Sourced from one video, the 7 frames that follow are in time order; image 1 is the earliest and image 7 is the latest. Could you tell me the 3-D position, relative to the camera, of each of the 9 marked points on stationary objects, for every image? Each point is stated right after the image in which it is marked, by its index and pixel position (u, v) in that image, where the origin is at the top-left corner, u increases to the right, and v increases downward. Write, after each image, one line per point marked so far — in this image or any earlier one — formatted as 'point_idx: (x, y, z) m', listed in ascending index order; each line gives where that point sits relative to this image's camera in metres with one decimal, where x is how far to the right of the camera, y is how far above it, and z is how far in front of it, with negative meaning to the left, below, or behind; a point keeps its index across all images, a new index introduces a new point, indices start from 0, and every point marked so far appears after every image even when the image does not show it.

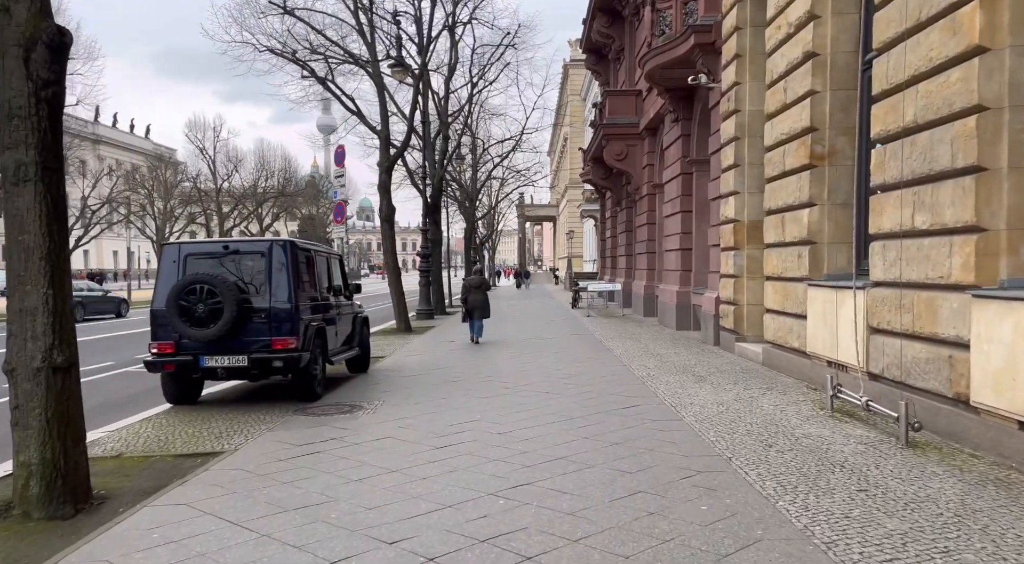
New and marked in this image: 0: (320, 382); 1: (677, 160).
0: (-2.3, -1.2, +9.5) m
1: (+3.9, +2.9, +18.4) m
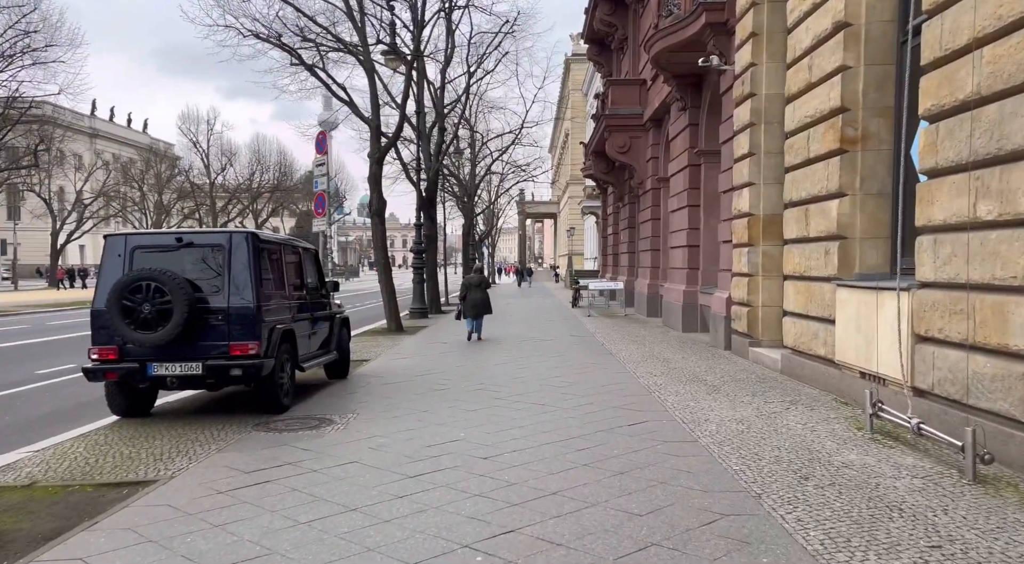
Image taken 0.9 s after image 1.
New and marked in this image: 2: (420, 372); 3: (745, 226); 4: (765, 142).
0: (-2.4, -1.2, +8.4) m
1: (+3.8, +2.9, +17.4) m
2: (-1.4, -1.3, +11.8) m
3: (+3.5, +0.8, +11.8) m
4: (+3.7, +2.1, +11.5) m
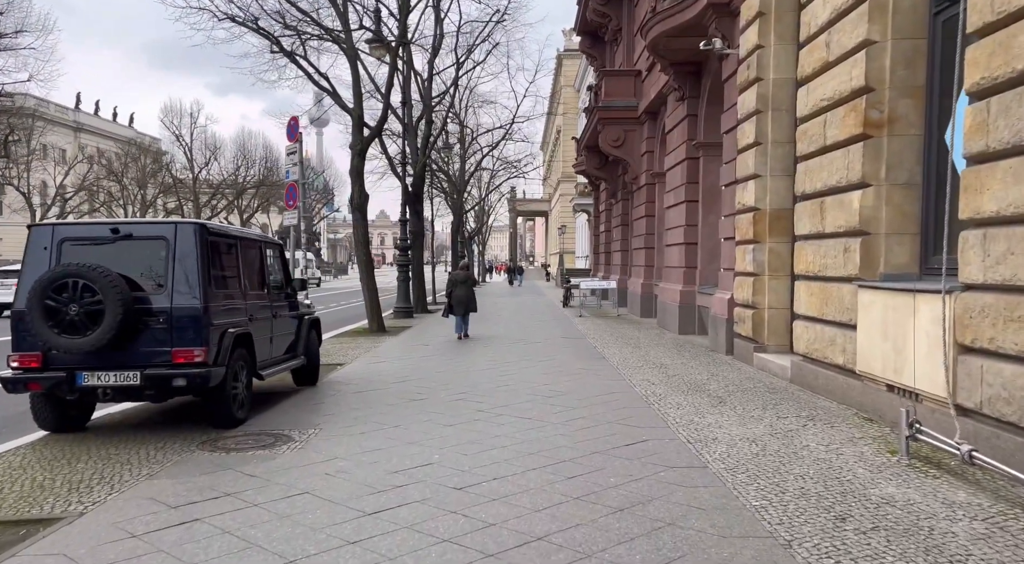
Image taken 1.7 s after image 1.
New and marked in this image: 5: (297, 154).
0: (-2.6, -1.2, +7.5) m
1: (+3.6, +2.9, +16.5) m
2: (-1.6, -1.3, +10.9) m
3: (+3.3, +0.8, +10.9) m
4: (+3.5, +2.1, +10.6) m
5: (-3.3, +2.0, +12.0) m
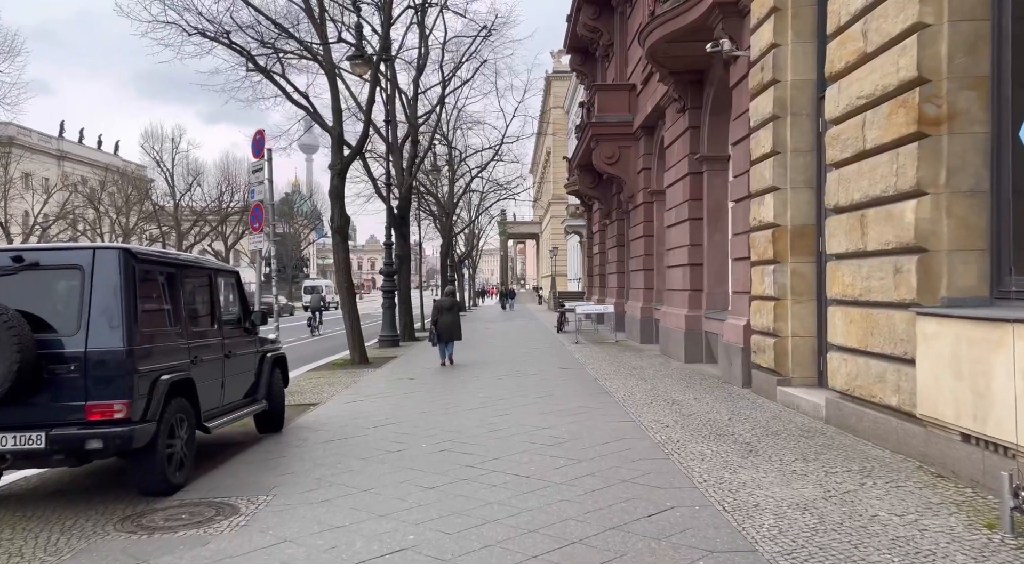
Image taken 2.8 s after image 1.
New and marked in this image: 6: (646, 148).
0: (-2.6, -1.5, +6.2) m
1: (+3.4, +2.4, +15.4) m
2: (-1.7, -1.7, +9.6) m
3: (+3.2, +0.5, +9.7) m
4: (+3.4, +1.8, +9.5) m
5: (-3.5, +1.5, +10.8) m
6: (+3.4, +3.4, +19.7) m
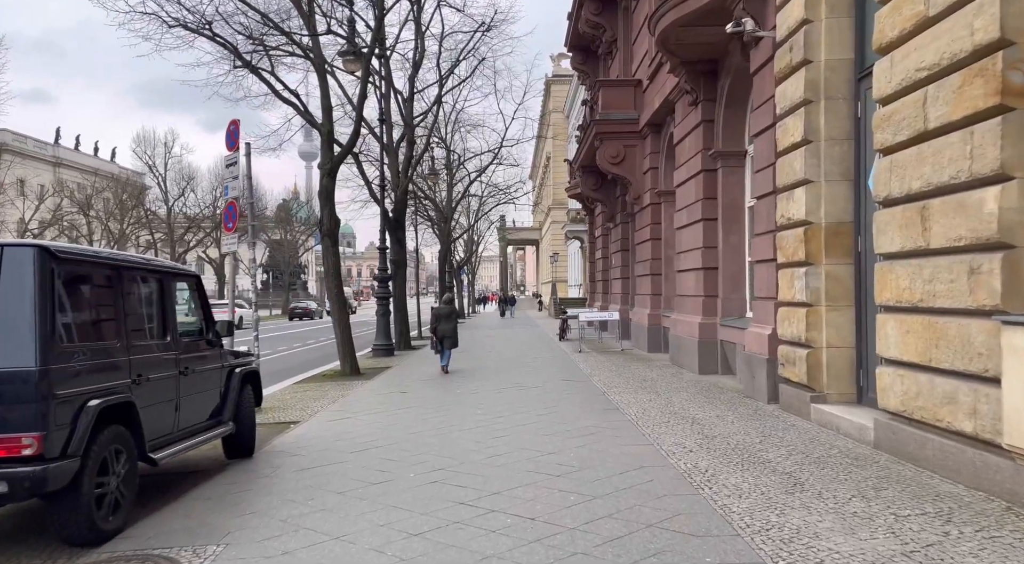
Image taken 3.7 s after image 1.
0: (-2.6, -1.5, +5.2) m
1: (+3.4, +2.3, +14.4) m
2: (-1.7, -1.8, +8.5) m
3: (+3.2, +0.5, +8.7) m
4: (+3.4, +1.7, +8.5) m
5: (-3.5, +1.5, +9.8) m
6: (+3.4, +3.2, +18.7) m
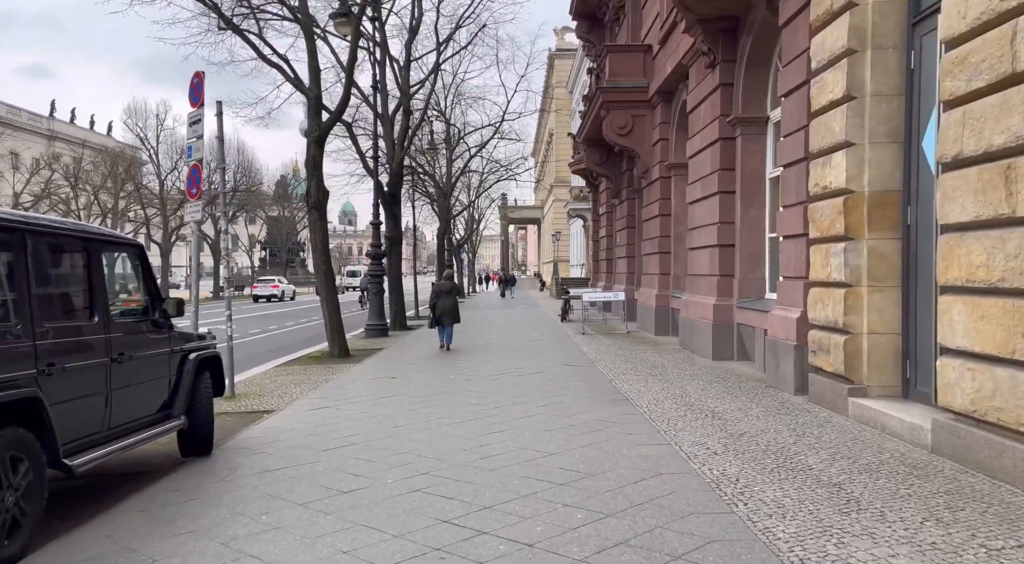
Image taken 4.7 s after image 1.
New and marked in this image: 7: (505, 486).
0: (-2.7, -1.3, +4.2) m
1: (+3.4, +2.7, +13.3) m
2: (-1.7, -1.5, +7.5) m
3: (+3.2, +0.7, +7.6) m
4: (+3.4, +1.9, +7.4) m
5: (-3.5, +1.8, +8.7) m
6: (+3.4, +3.7, +17.6) m
7: (0.0, -1.4, +5.5) m
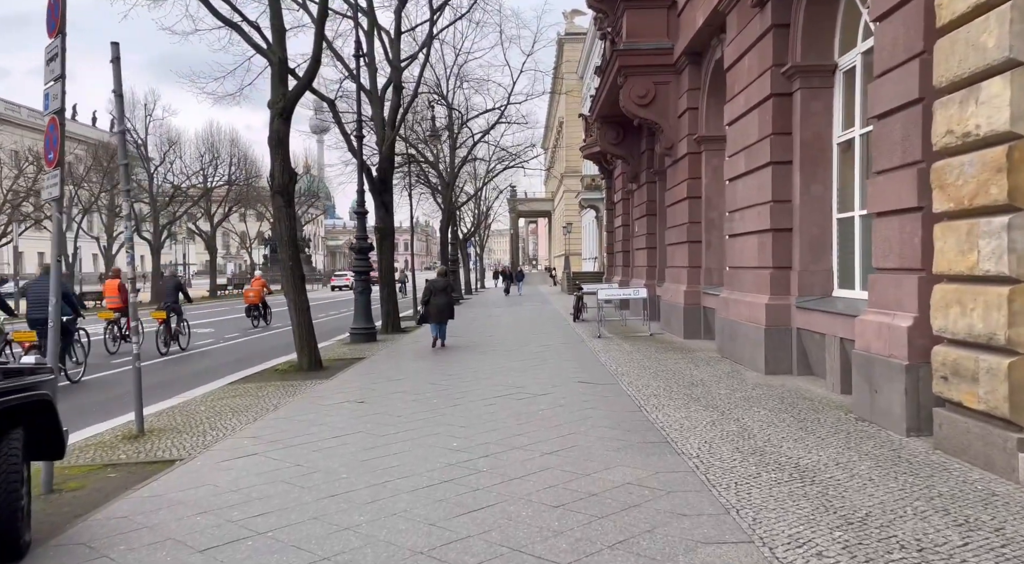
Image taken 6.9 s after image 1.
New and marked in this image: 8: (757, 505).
0: (-2.8, -1.4, +1.6) m
1: (+3.3, +2.8, +10.6) m
2: (-1.8, -1.5, +5.0) m
3: (+3.1, +0.8, +5.0) m
4: (+3.3, +2.0, +4.7) m
5: (-3.5, +1.7, +6.2) m
6: (+3.4, +3.8, +14.9) m
7: (-0.1, -1.4, +2.9) m
8: (+1.5, -1.4, +4.8) m
